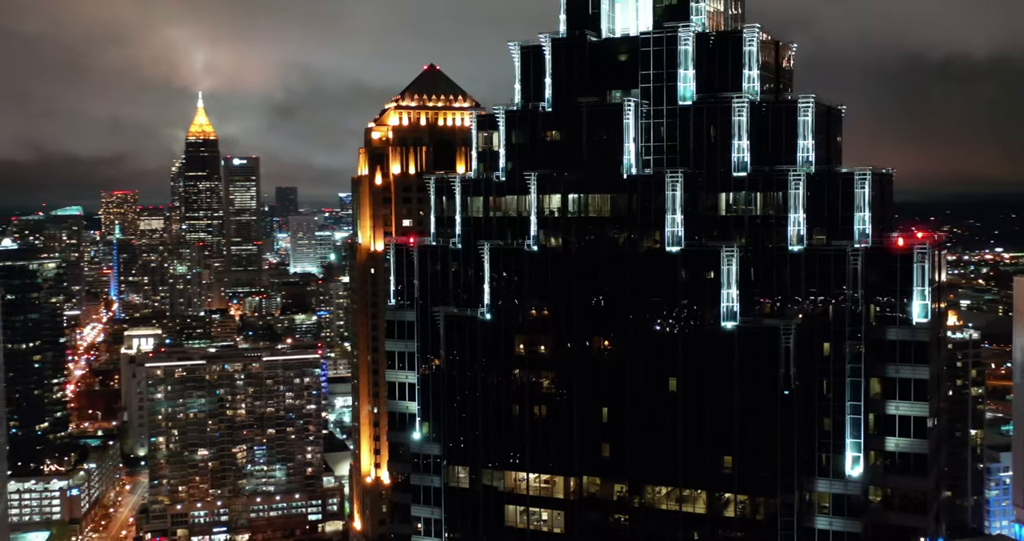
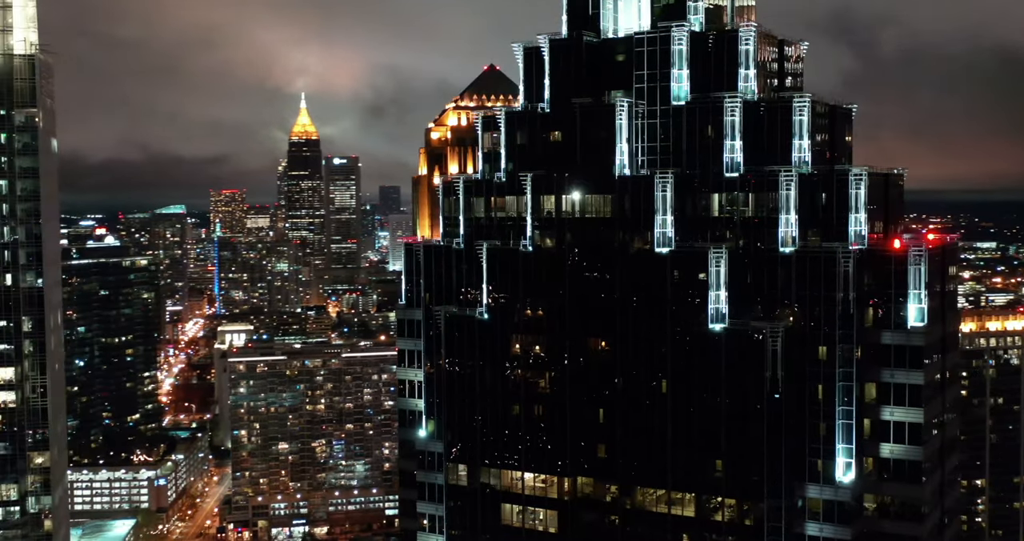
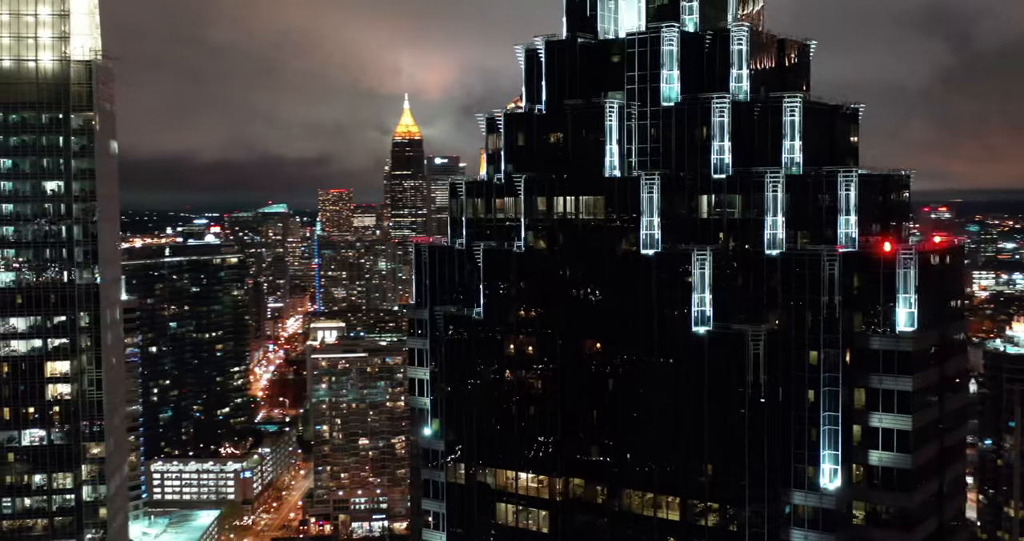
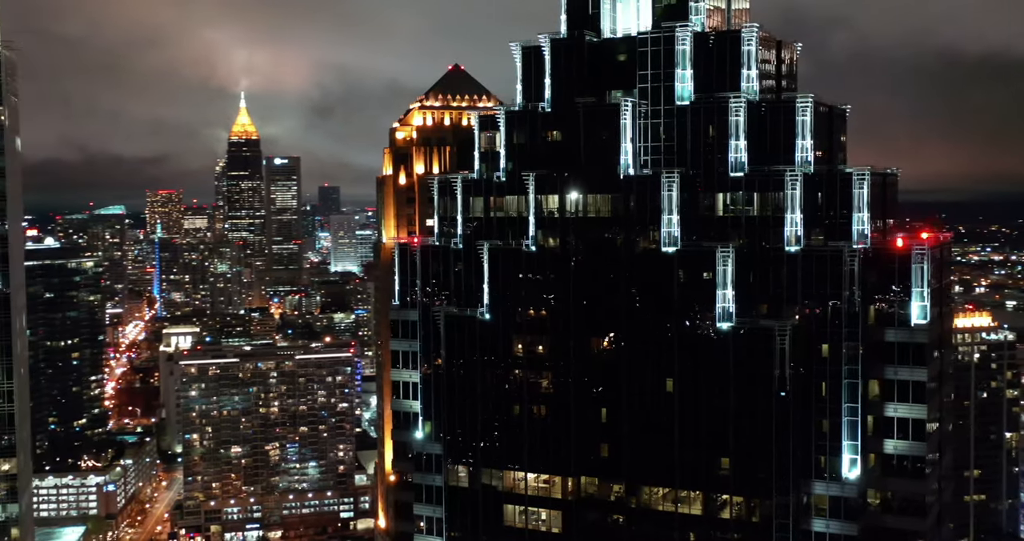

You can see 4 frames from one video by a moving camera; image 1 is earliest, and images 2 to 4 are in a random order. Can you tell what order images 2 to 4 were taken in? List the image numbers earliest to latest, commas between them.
4, 2, 3
